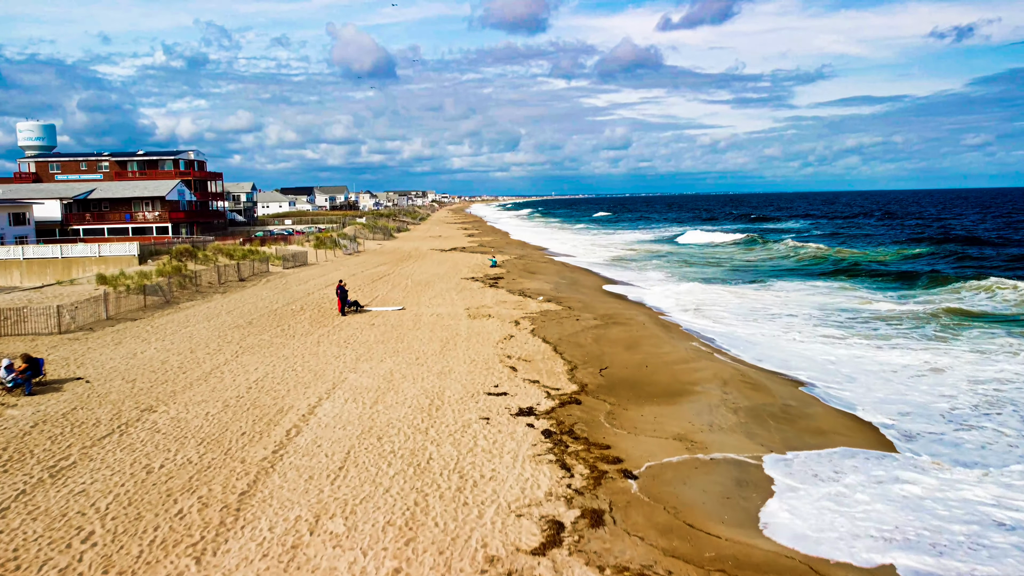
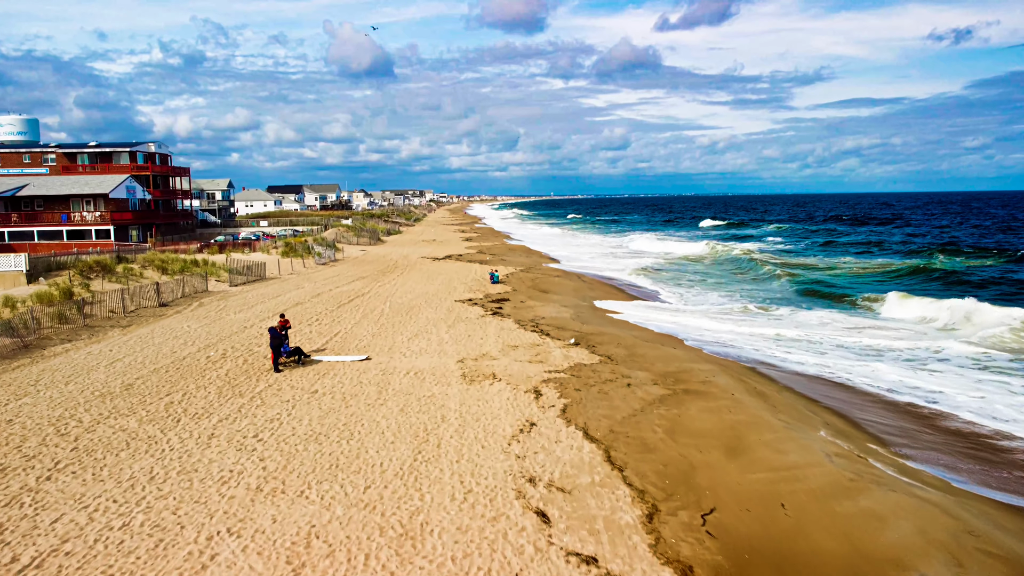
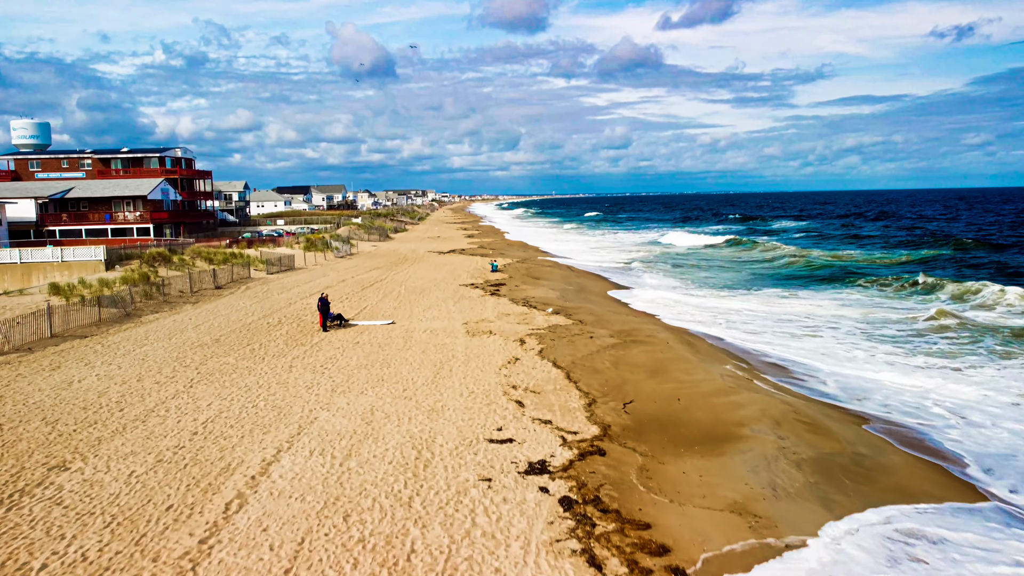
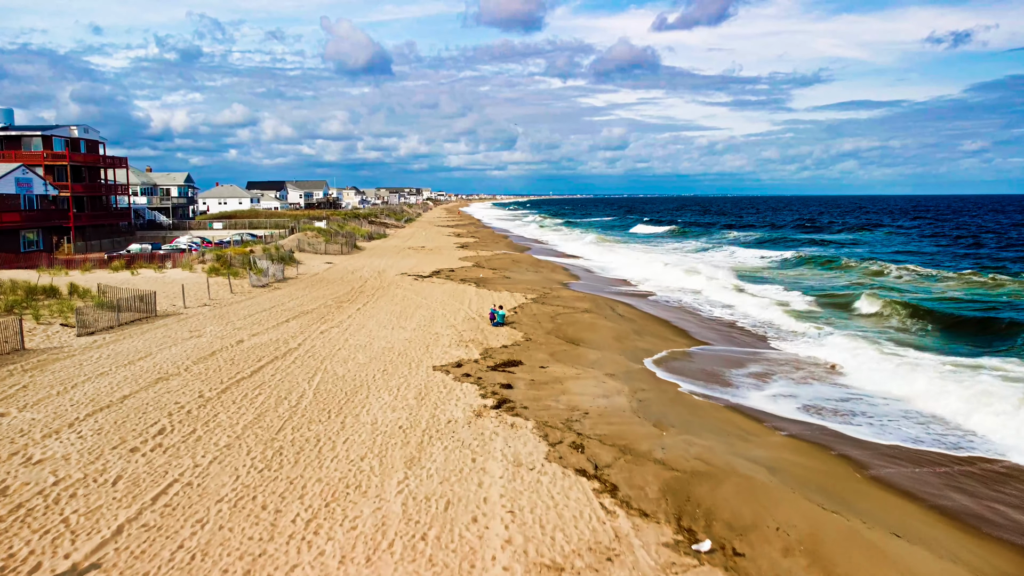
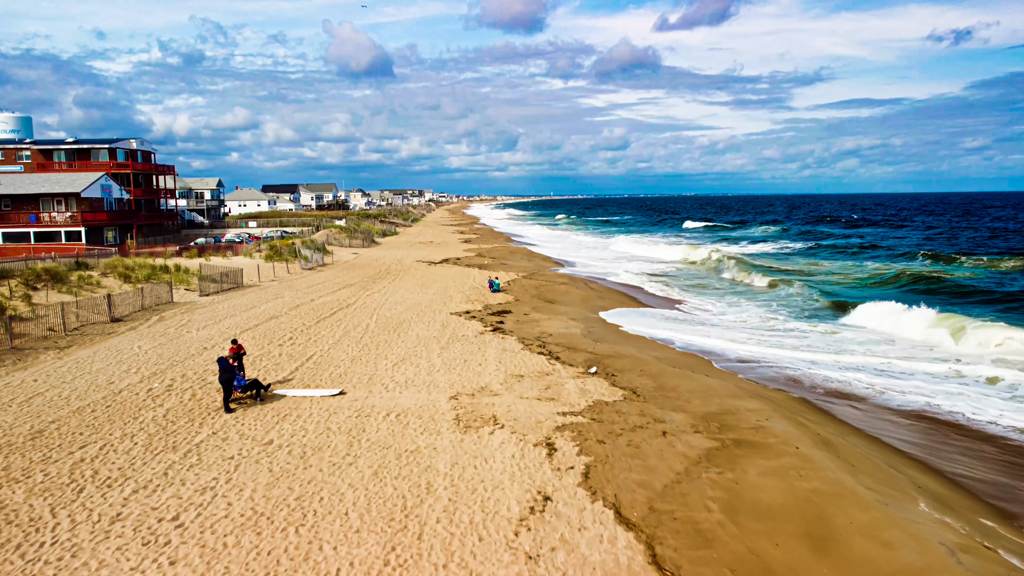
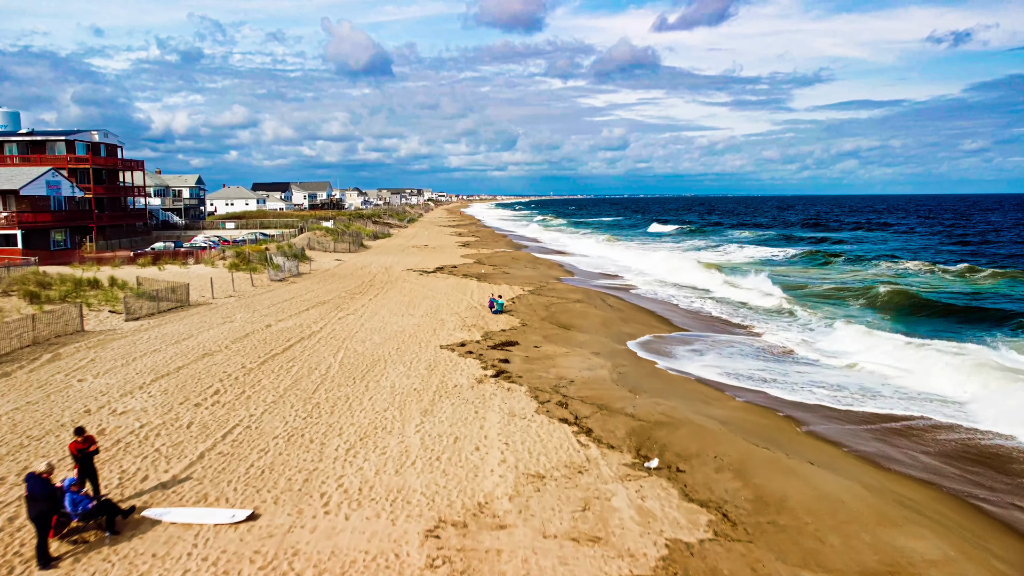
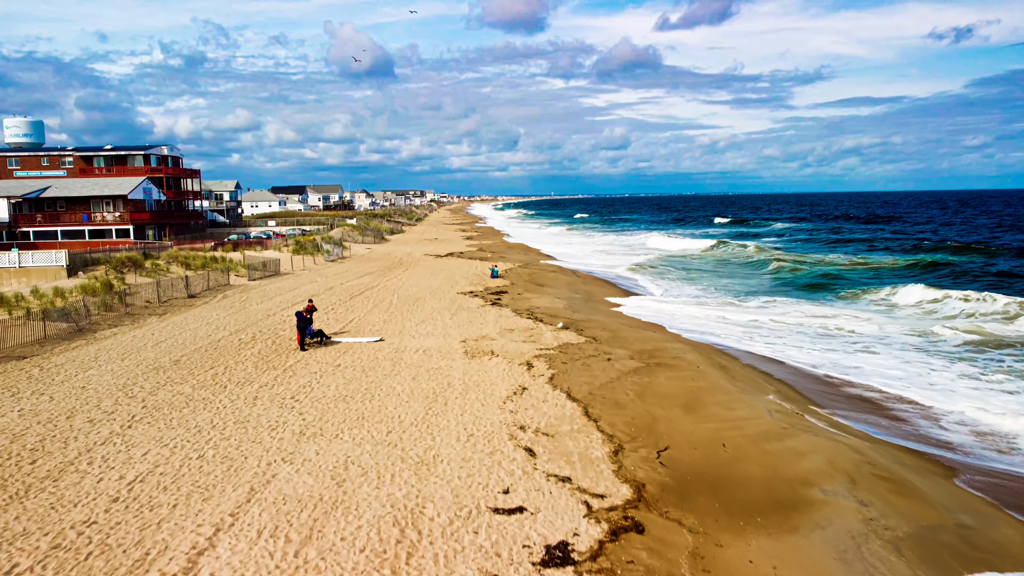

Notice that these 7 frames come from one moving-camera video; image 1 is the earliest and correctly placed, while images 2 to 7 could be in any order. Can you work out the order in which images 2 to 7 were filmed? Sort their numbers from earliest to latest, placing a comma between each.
3, 7, 2, 5, 6, 4
